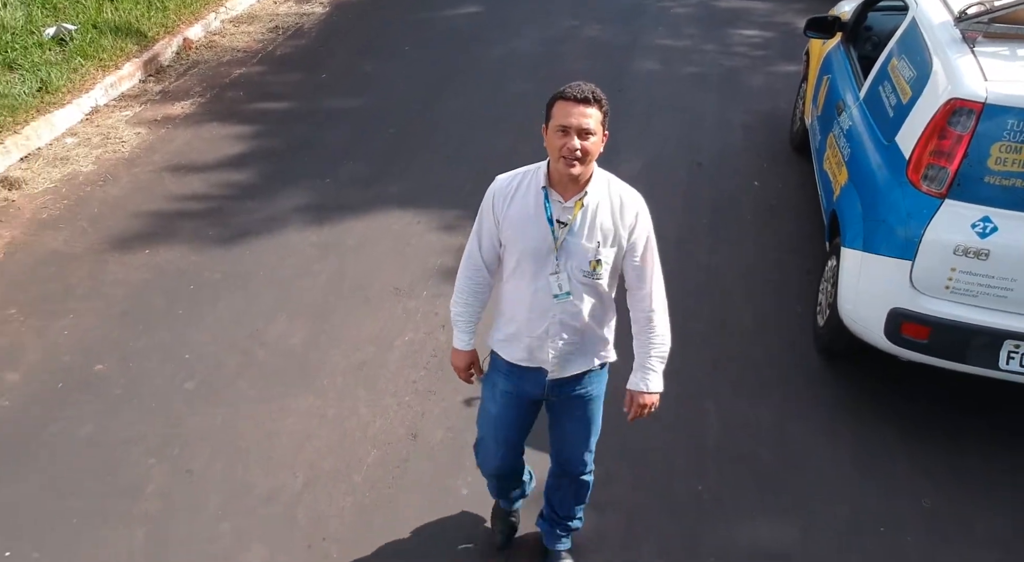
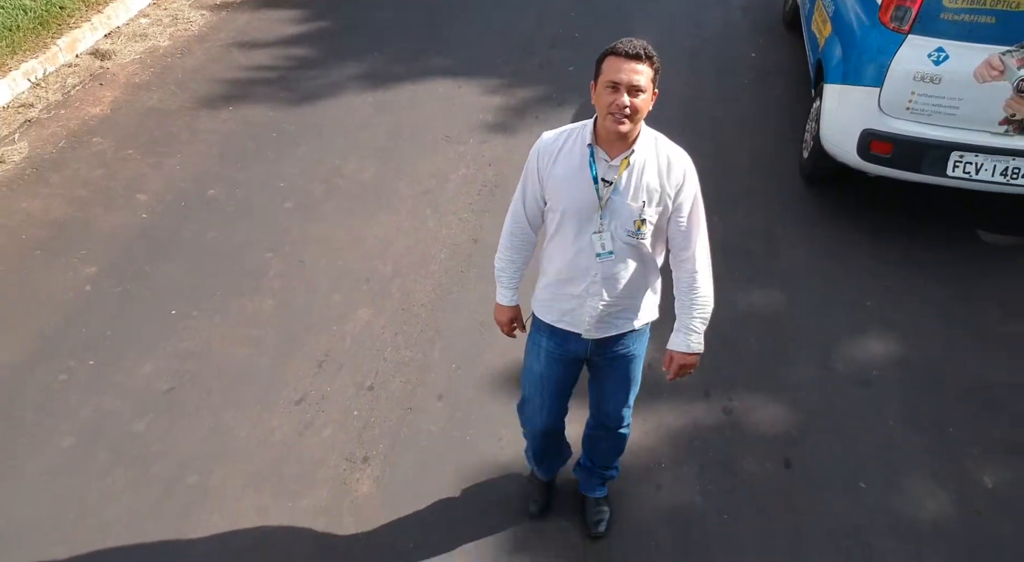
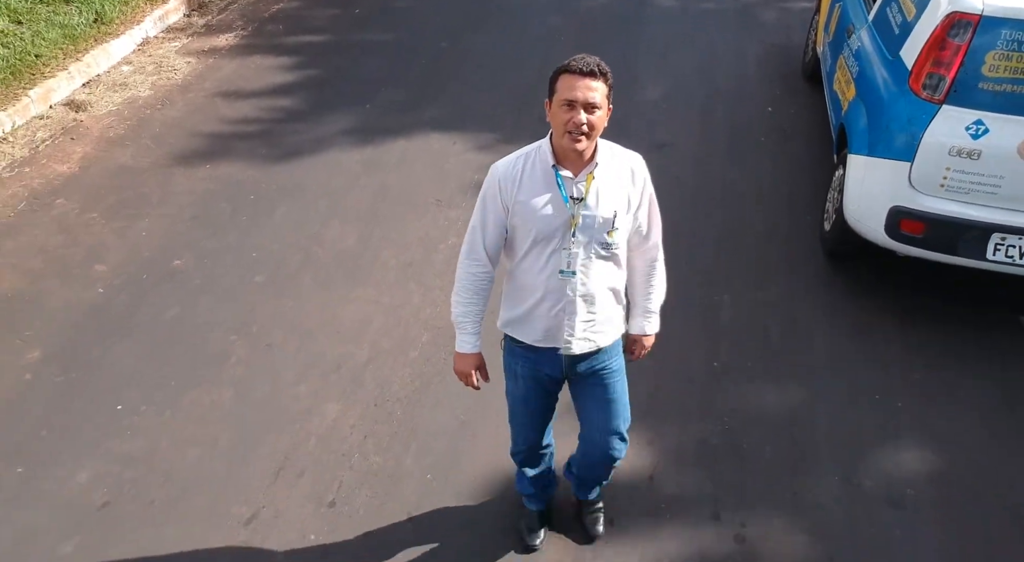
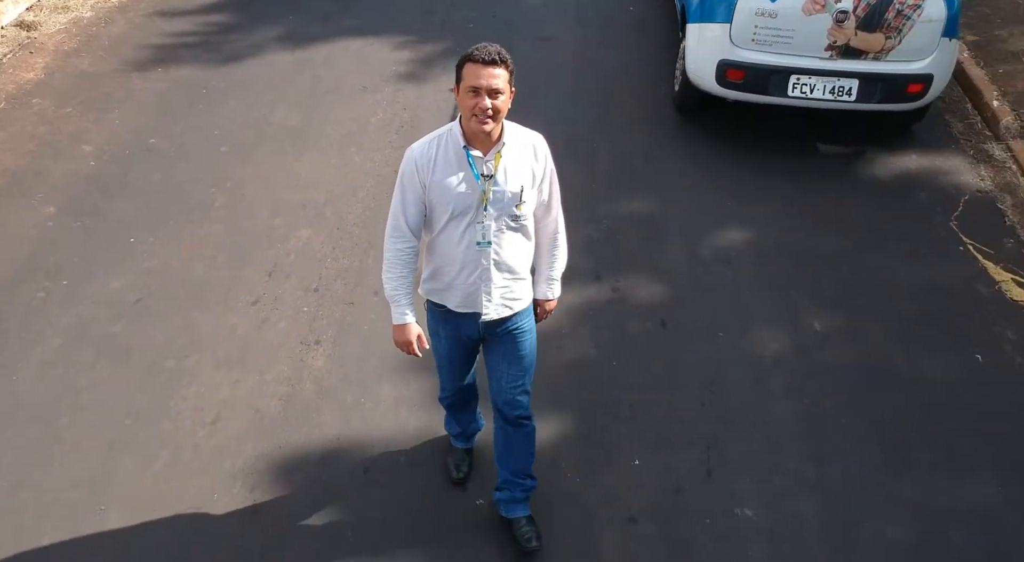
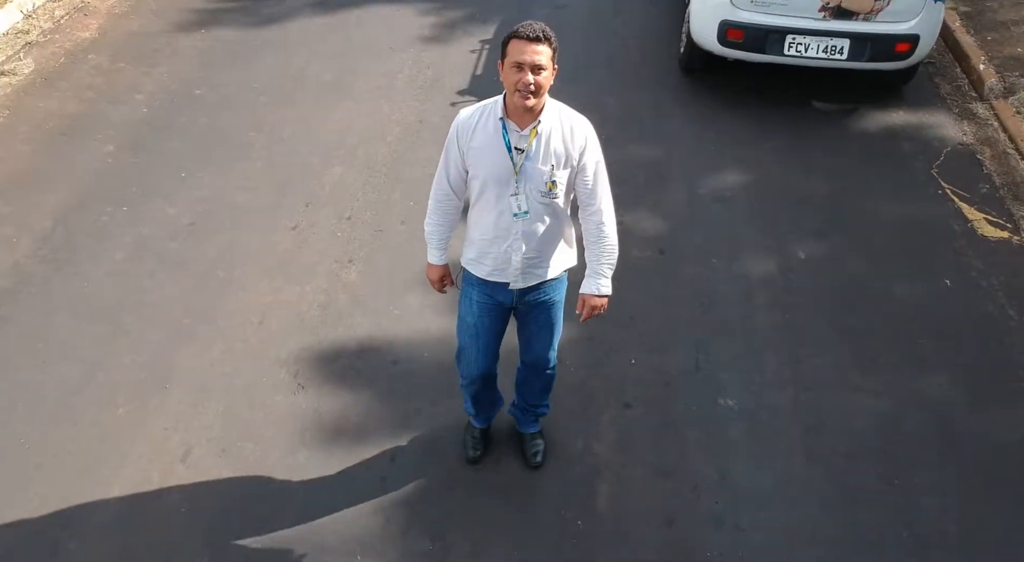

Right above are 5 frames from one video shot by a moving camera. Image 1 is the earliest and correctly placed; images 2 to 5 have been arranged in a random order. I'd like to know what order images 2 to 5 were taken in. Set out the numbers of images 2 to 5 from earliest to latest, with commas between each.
3, 2, 4, 5
